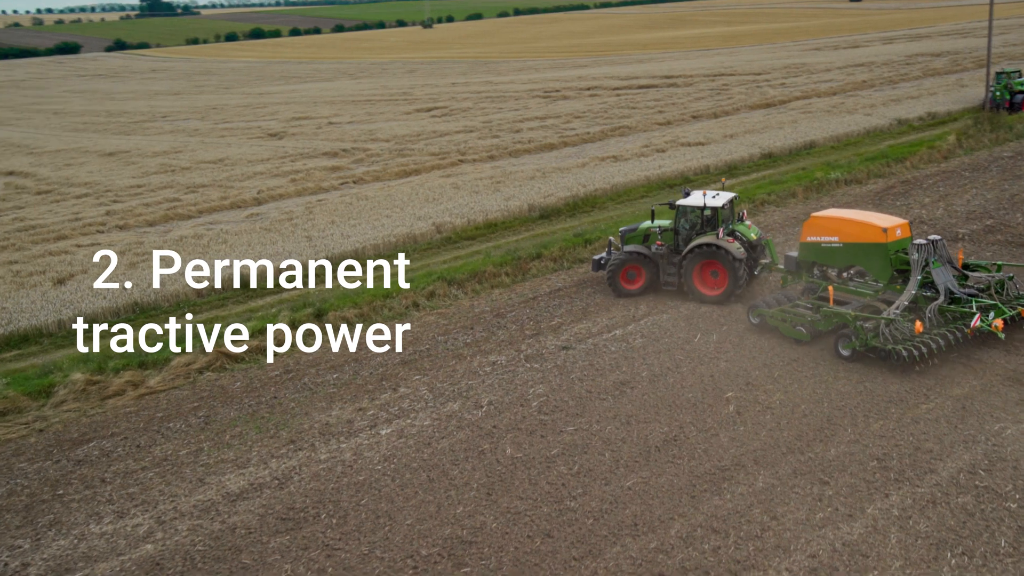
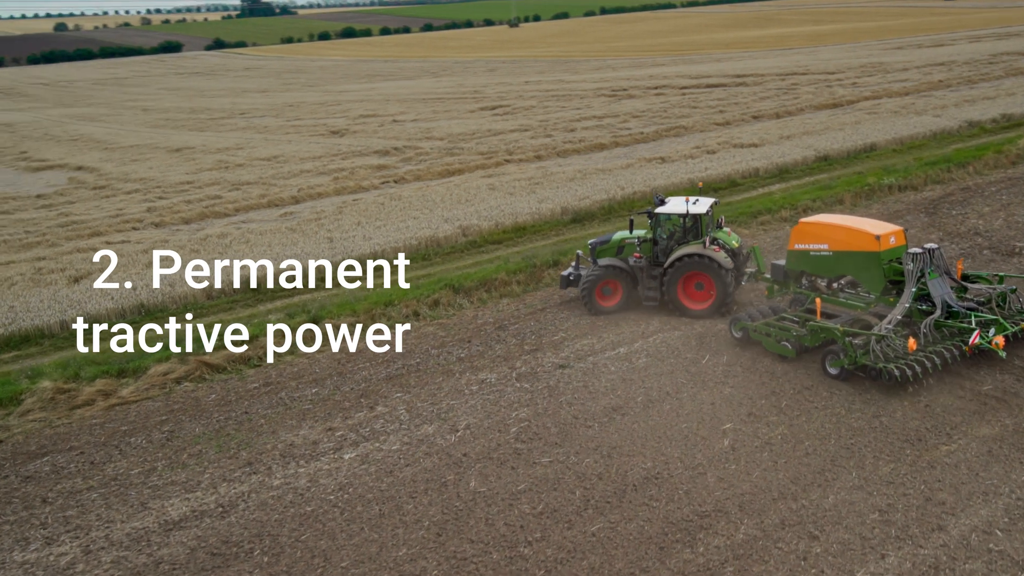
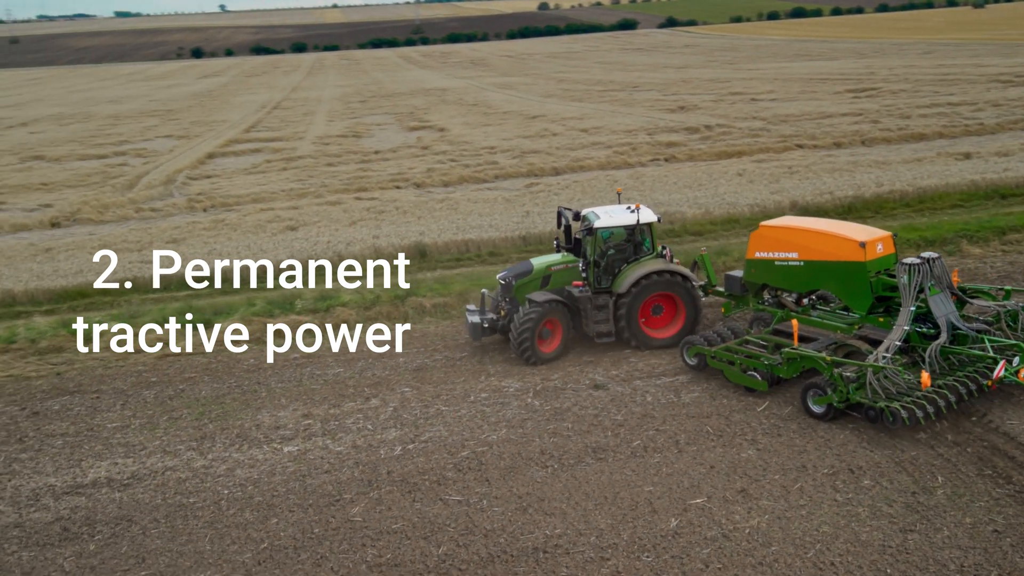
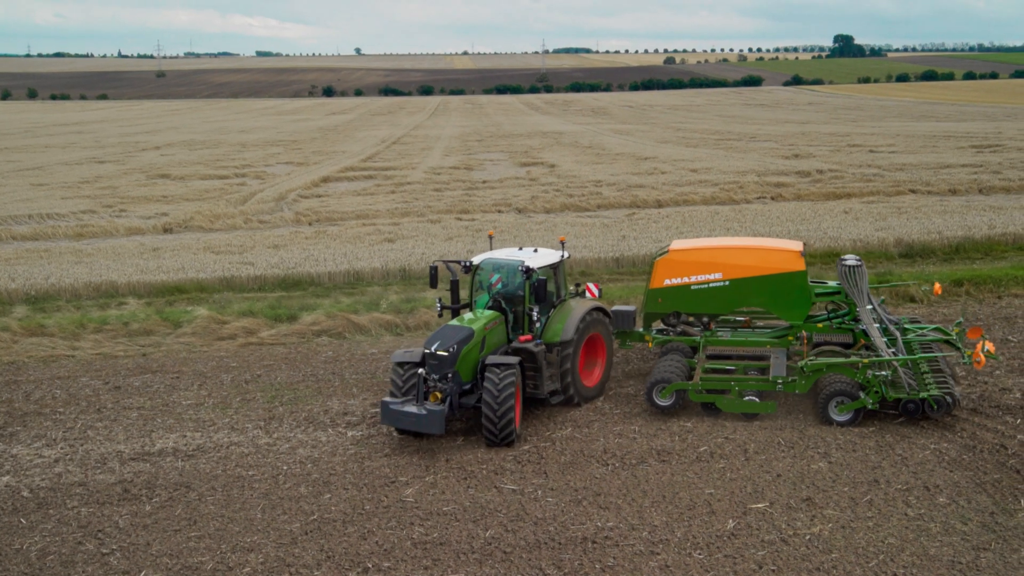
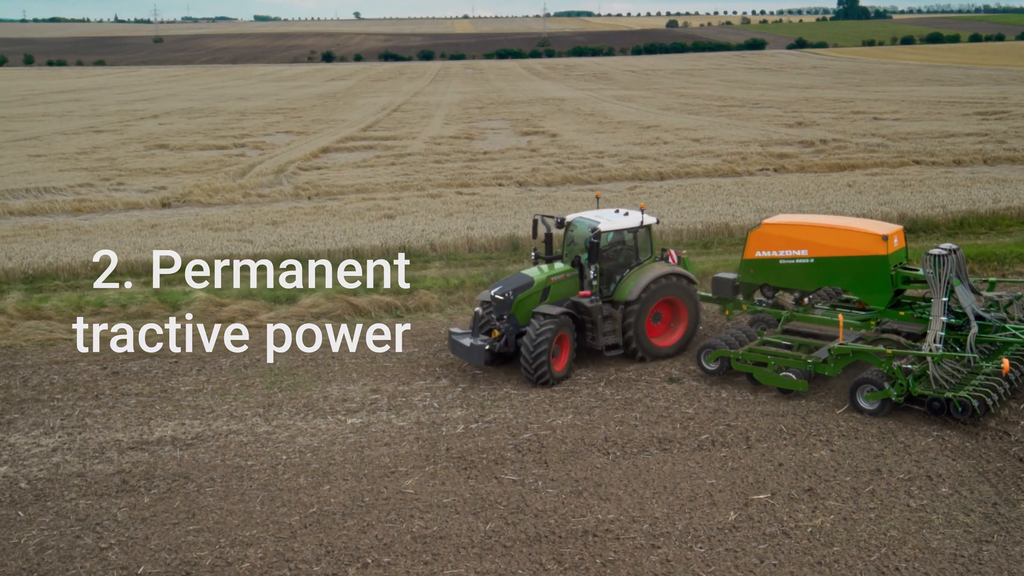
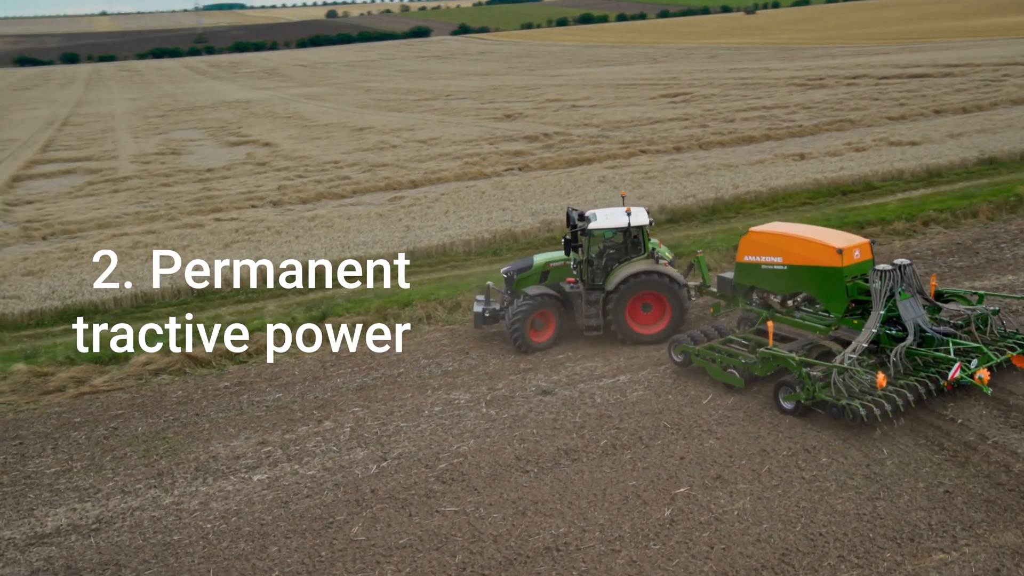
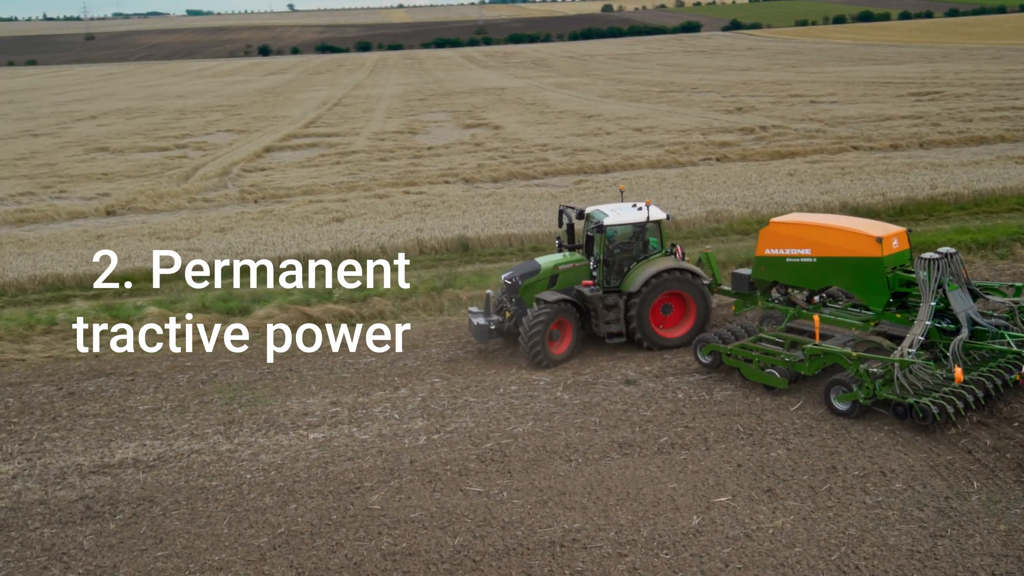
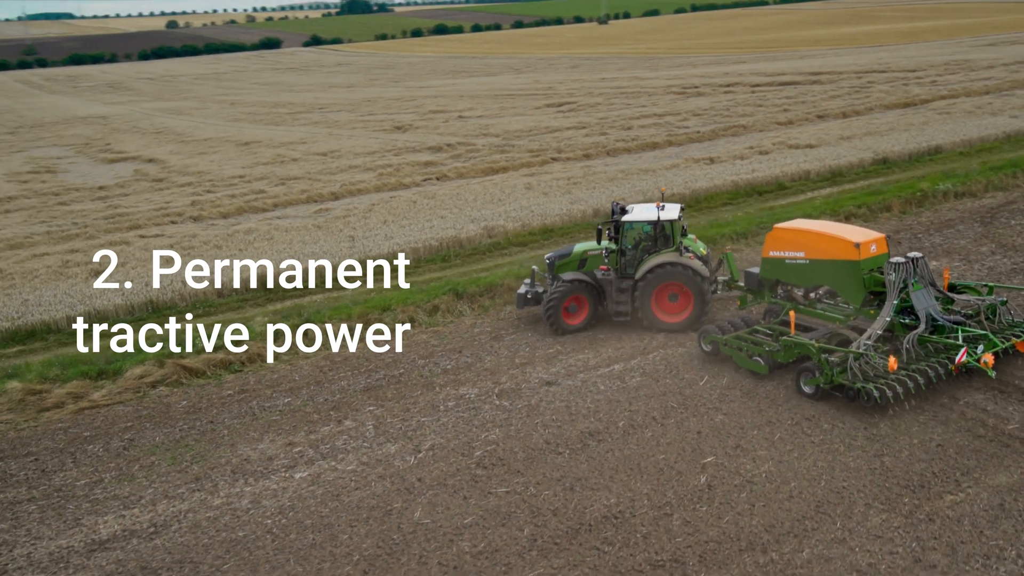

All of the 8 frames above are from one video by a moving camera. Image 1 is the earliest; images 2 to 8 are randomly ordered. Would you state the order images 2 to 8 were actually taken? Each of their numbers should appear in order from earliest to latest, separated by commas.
2, 8, 6, 3, 7, 5, 4
